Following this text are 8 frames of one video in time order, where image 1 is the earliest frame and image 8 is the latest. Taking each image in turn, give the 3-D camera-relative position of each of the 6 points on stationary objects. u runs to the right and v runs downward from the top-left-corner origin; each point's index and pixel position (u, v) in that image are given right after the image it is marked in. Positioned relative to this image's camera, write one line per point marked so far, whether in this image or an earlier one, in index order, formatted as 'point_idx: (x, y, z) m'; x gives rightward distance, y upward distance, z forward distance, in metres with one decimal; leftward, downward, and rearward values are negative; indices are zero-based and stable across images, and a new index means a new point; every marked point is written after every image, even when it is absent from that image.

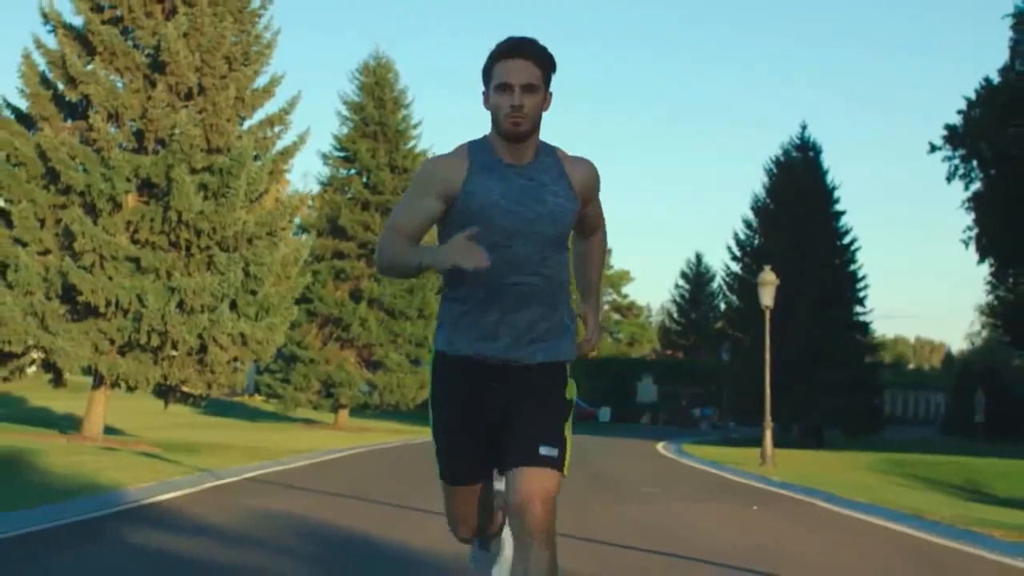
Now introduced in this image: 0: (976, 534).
0: (+4.7, -2.4, +13.7) m
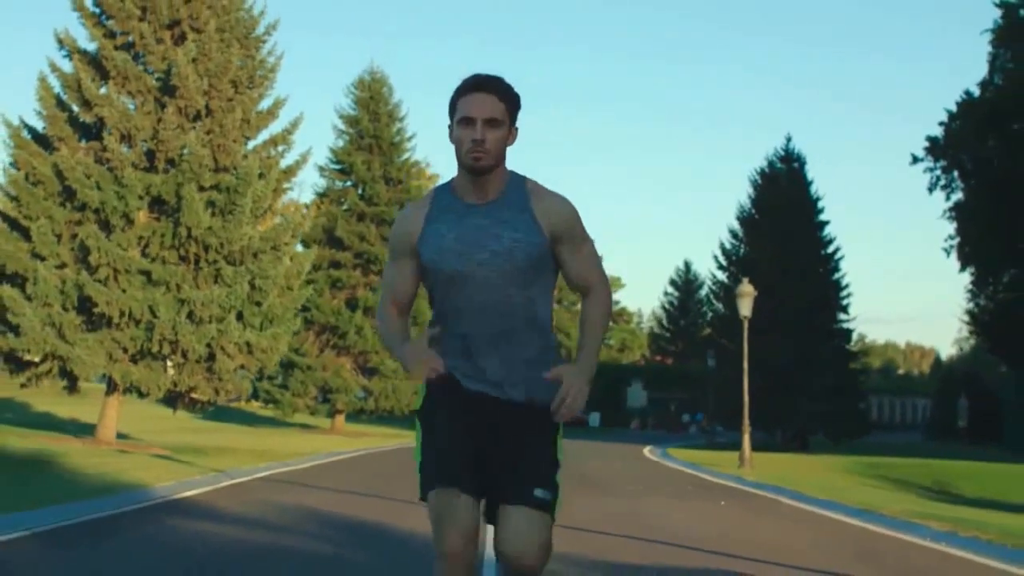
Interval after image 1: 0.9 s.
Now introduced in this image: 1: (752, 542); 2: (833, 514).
0: (+4.6, -2.6, +15.3) m
1: (+2.5, -2.5, +13.7) m
2: (+4.0, -2.8, +16.9) m
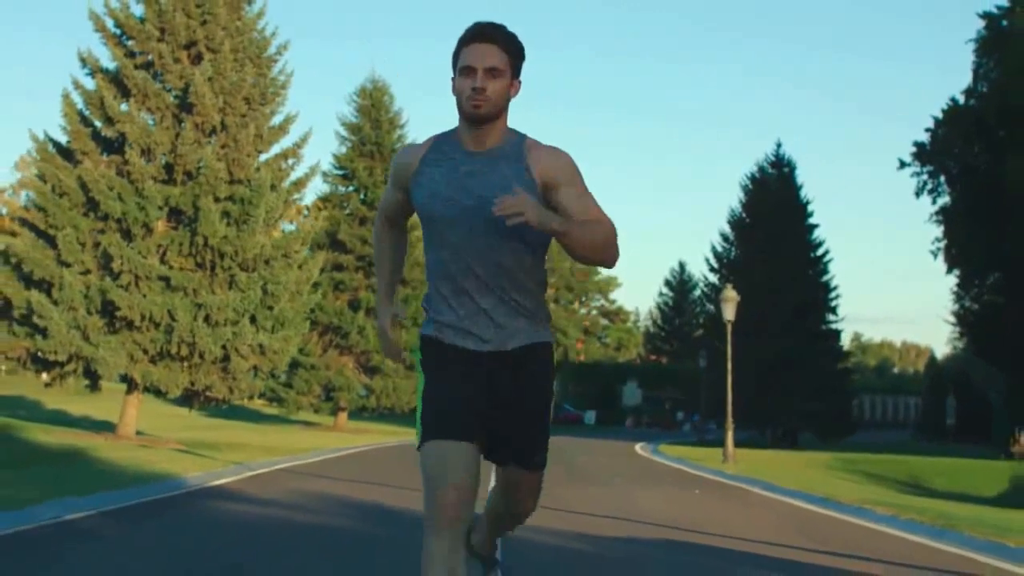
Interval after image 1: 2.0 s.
0: (+4.5, -2.8, +17.2) m
1: (+2.5, -2.7, +15.6) m
2: (+3.9, -3.0, +18.8) m
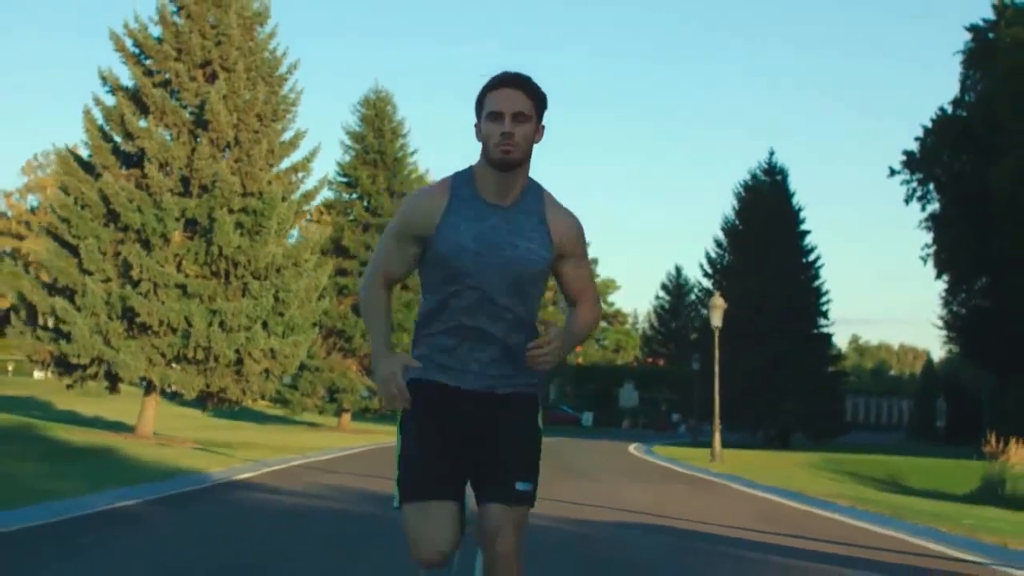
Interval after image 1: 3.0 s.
0: (+4.5, -3.0, +18.9) m
1: (+2.4, -2.8, +17.3) m
2: (+3.9, -3.1, +20.5) m
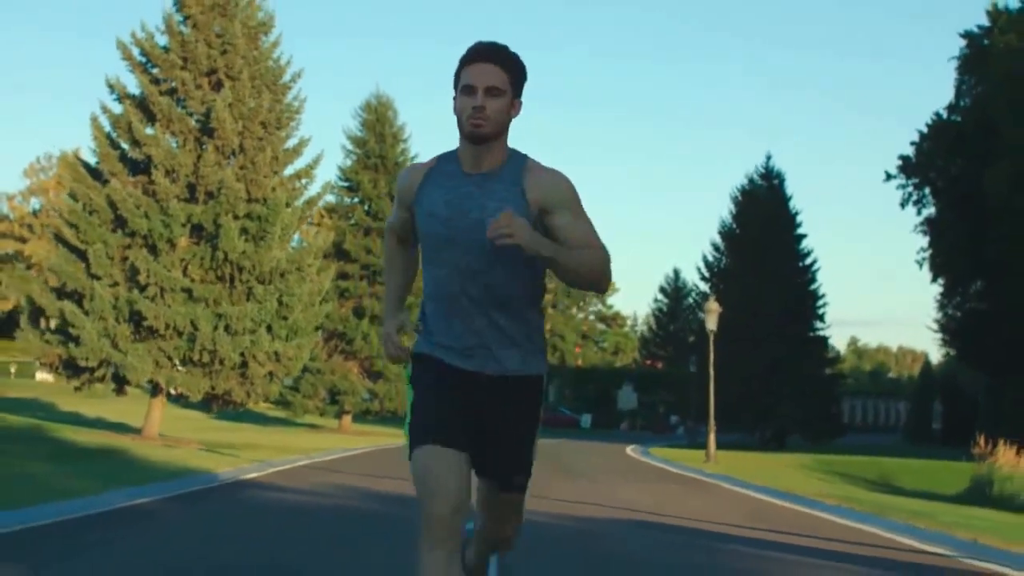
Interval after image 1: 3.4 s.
0: (+4.4, -3.1, +19.6) m
1: (+2.4, -2.9, +18.0) m
2: (+3.9, -3.2, +21.2) m
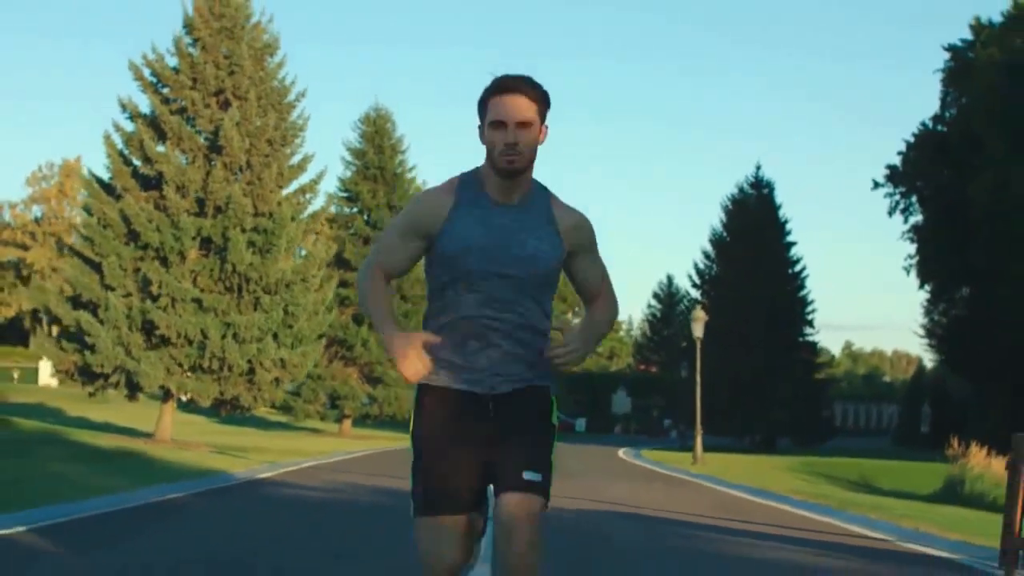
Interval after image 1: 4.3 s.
0: (+4.4, -3.3, +21.2) m
1: (+2.3, -3.1, +19.6) m
2: (+3.8, -3.4, +22.8) m
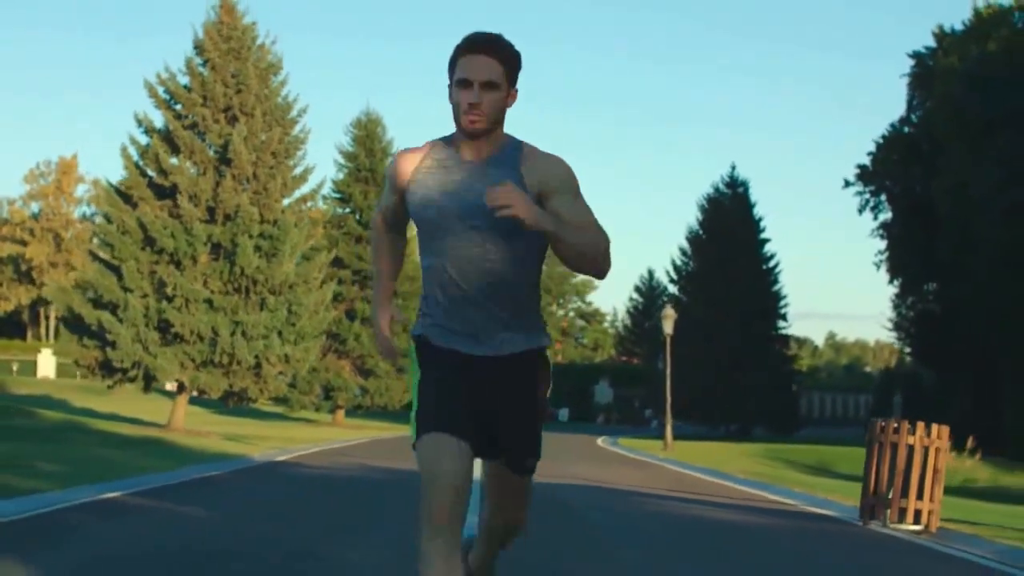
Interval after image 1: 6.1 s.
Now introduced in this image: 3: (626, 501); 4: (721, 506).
0: (+4.1, -3.4, +24.5) m
1: (+2.1, -3.3, +22.8) m
2: (+3.5, -3.6, +26.0) m
3: (+1.5, -2.8, +17.9) m
4: (+2.6, -2.8, +17.4) m
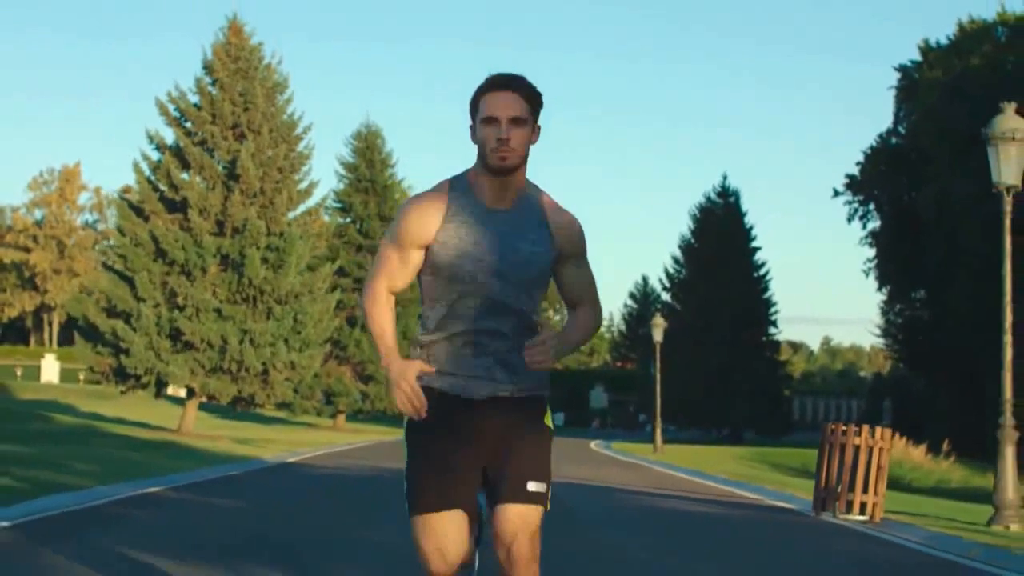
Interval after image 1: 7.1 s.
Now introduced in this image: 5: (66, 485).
0: (+4.0, -3.6, +26.2) m
1: (+2.0, -3.5, +24.5) m
2: (+3.4, -3.8, +27.8) m
3: (+1.4, -3.1, +19.6) m
4: (+2.6, -3.0, +19.1) m
5: (-6.3, -2.8, +19.1) m
